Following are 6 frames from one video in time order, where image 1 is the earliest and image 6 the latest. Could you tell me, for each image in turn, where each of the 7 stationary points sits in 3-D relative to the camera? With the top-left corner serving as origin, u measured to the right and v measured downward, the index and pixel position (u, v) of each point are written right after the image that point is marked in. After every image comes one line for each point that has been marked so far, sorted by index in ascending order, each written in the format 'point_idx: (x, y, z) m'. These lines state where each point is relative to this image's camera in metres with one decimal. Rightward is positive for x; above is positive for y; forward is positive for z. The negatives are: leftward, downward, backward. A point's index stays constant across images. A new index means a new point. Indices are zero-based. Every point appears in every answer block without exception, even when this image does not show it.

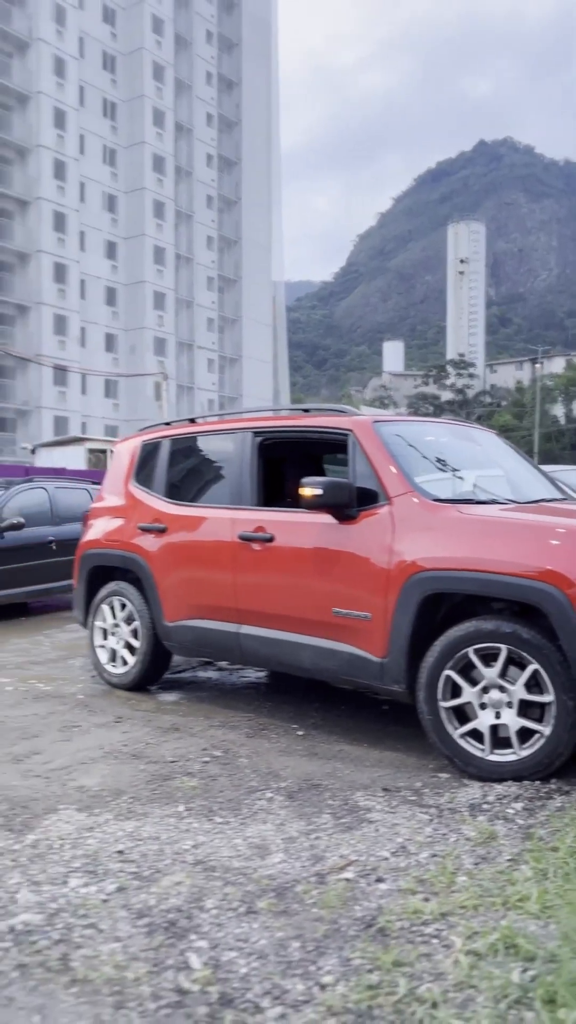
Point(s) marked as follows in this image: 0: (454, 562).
0: (+0.8, -0.2, +4.1) m
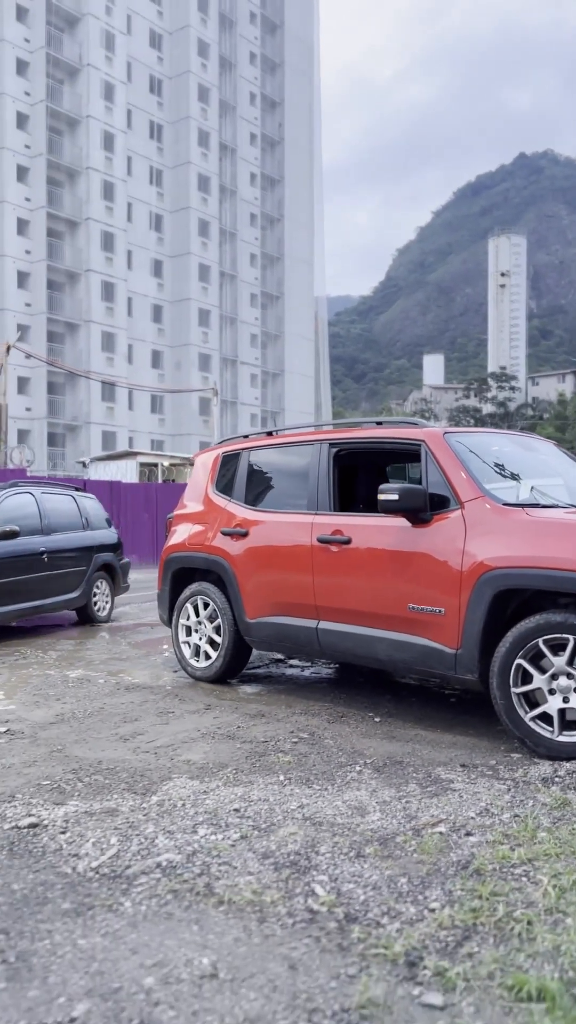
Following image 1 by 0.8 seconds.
0: (+1.3, -0.3, +4.5) m
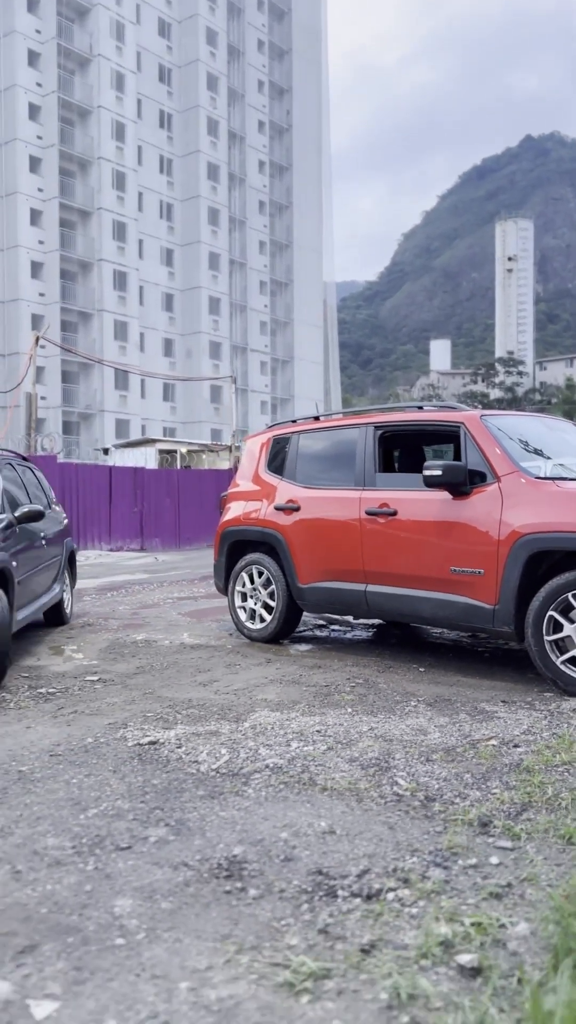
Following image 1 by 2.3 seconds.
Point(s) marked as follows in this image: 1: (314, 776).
0: (+1.6, -0.1, +5.2) m
1: (+0.1, -1.1, +3.6) m
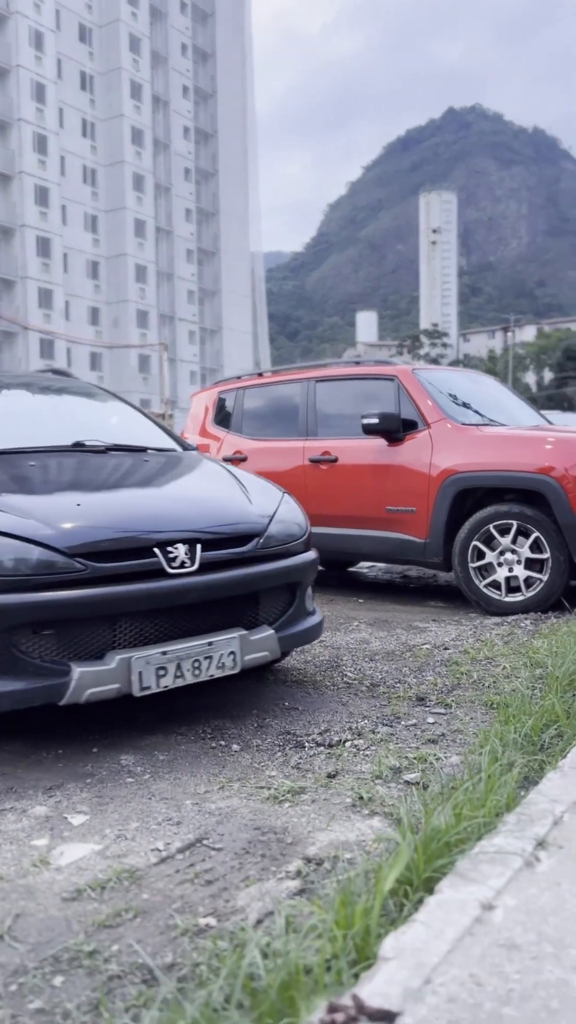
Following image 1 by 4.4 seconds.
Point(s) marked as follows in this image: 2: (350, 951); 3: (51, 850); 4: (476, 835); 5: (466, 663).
0: (+1.3, +0.3, +5.8) m
1: (-0.1, -0.8, +4.1) m
2: (+0.1, -0.8, +1.5) m
3: (-0.6, -0.9, +2.3) m
4: (+0.4, -0.7, +2.0) m
5: (+0.9, -0.8, +4.2) m
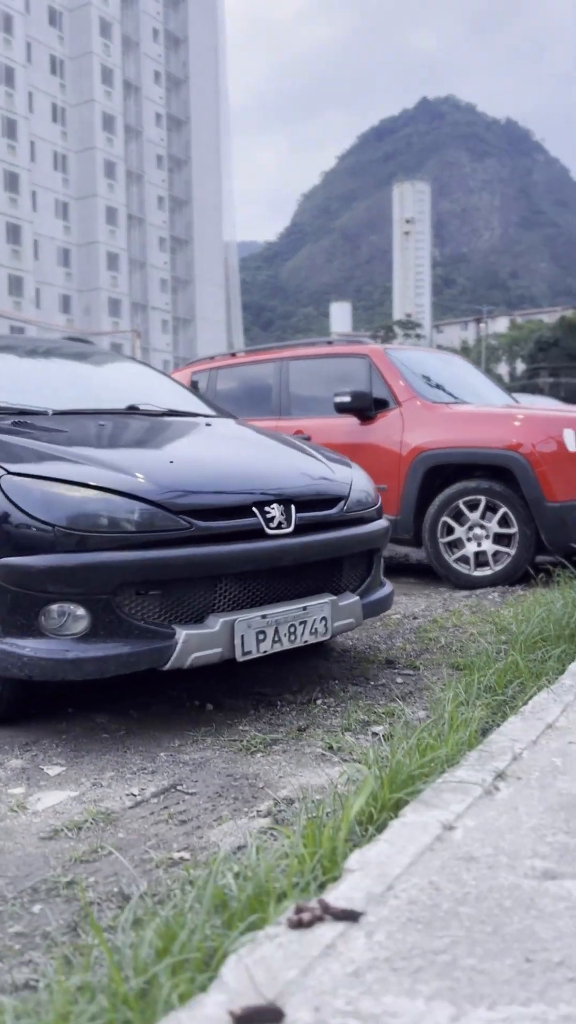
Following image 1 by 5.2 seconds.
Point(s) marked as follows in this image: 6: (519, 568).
0: (+1.1, +0.5, +5.9) m
1: (-0.2, -0.7, +4.2) m
2: (+0.1, -0.7, +1.6) m
3: (-0.7, -0.8, +2.3) m
4: (+0.4, -0.6, +2.0) m
5: (+0.8, -0.6, +4.3) m
6: (+1.5, -0.4, +5.6) m
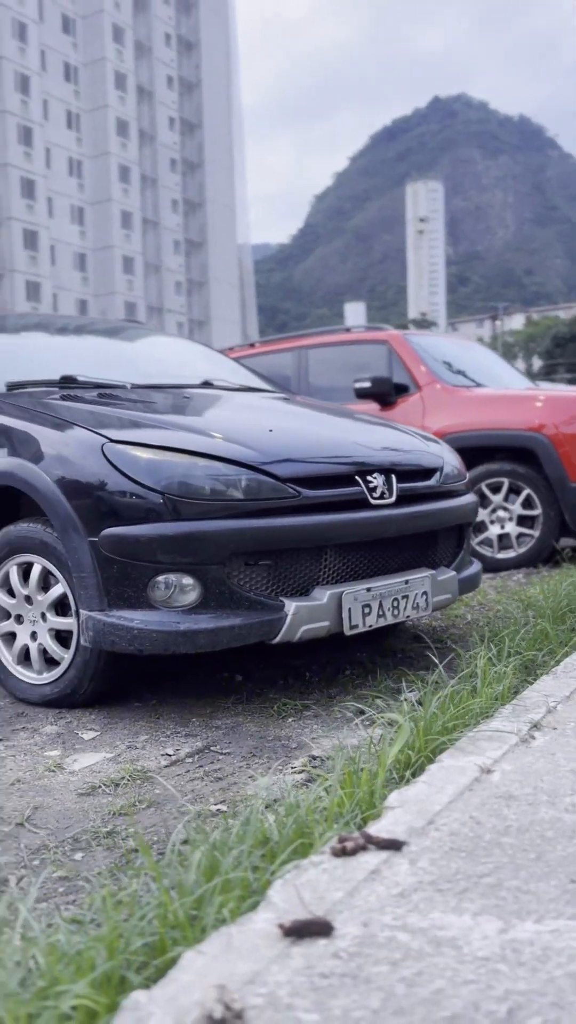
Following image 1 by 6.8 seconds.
0: (+1.3, +0.6, +5.9) m
1: (-0.1, -0.6, +4.2) m
2: (+0.1, -0.6, +1.6) m
3: (-0.6, -0.7, +2.4) m
4: (+0.4, -0.5, +2.0) m
5: (+0.9, -0.5, +4.3) m
6: (+1.7, -0.3, +5.6) m
